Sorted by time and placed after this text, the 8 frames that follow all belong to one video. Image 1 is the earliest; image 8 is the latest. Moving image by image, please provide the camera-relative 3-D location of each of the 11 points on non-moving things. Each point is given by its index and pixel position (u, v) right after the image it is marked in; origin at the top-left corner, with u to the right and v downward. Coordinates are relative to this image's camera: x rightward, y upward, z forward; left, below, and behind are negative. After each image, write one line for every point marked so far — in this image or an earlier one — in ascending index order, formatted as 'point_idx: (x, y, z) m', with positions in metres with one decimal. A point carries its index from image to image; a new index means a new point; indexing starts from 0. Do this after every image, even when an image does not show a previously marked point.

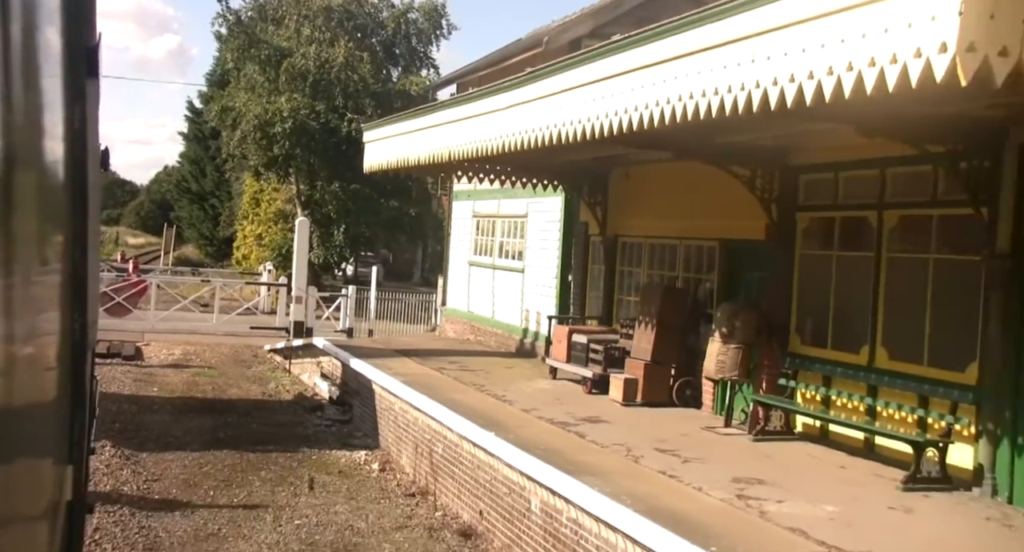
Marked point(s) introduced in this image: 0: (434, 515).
0: (-0.7, -2.2, +10.5) m
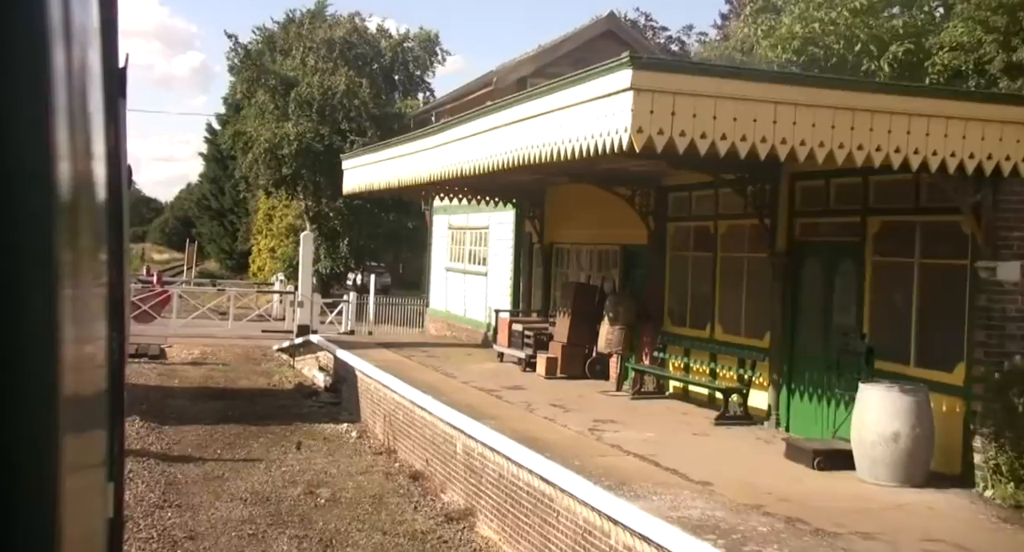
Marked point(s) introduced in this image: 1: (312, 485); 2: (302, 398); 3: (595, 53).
0: (-1.4, -2.3, +13.4) m
1: (-2.2, -2.3, +12.1) m
2: (-3.6, -2.1, +18.9) m
3: (+1.4, +3.7, +18.1) m
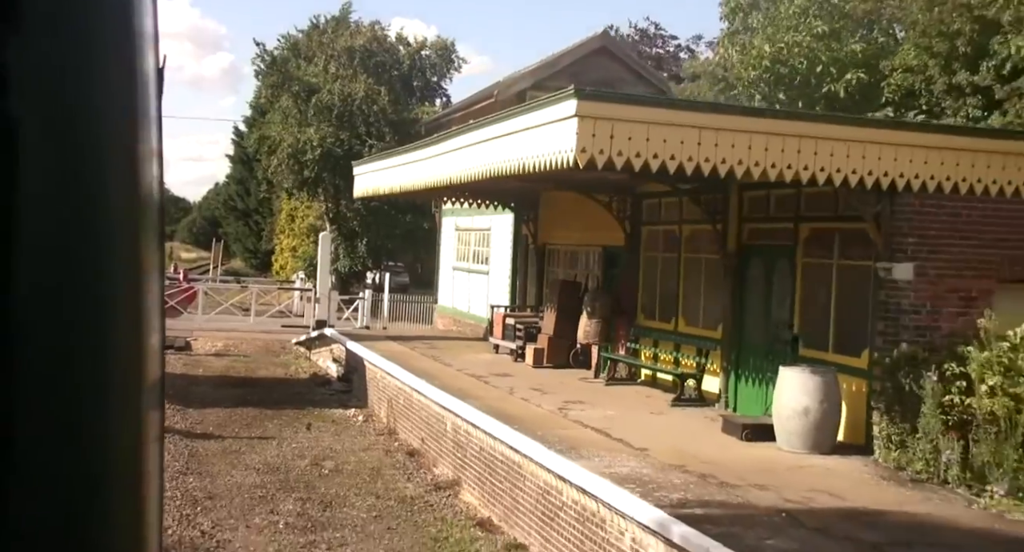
0: (-1.6, -2.2, +14.9) m
1: (-2.4, -2.2, +13.6) m
2: (-3.6, -2.0, +20.4) m
3: (+1.4, +3.7, +19.5) m
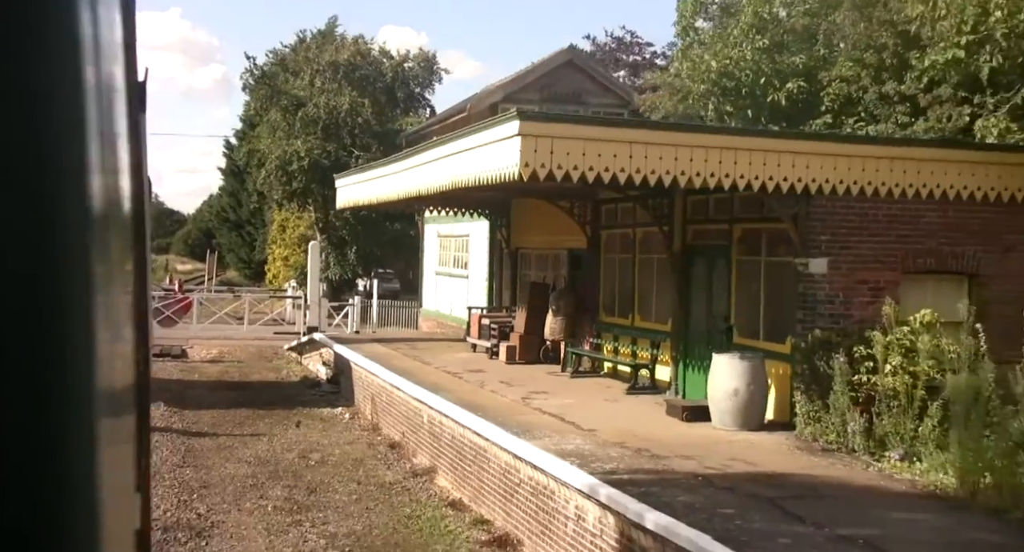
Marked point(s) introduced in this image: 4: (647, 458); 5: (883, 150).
0: (-2.0, -2.3, +16.0) m
1: (-2.8, -2.3, +14.7) m
2: (-4.0, -2.2, +21.5) m
3: (+0.9, +3.6, +20.6) m
4: (+1.1, -1.5, +8.9) m
5: (+3.5, +1.1, +10.1) m
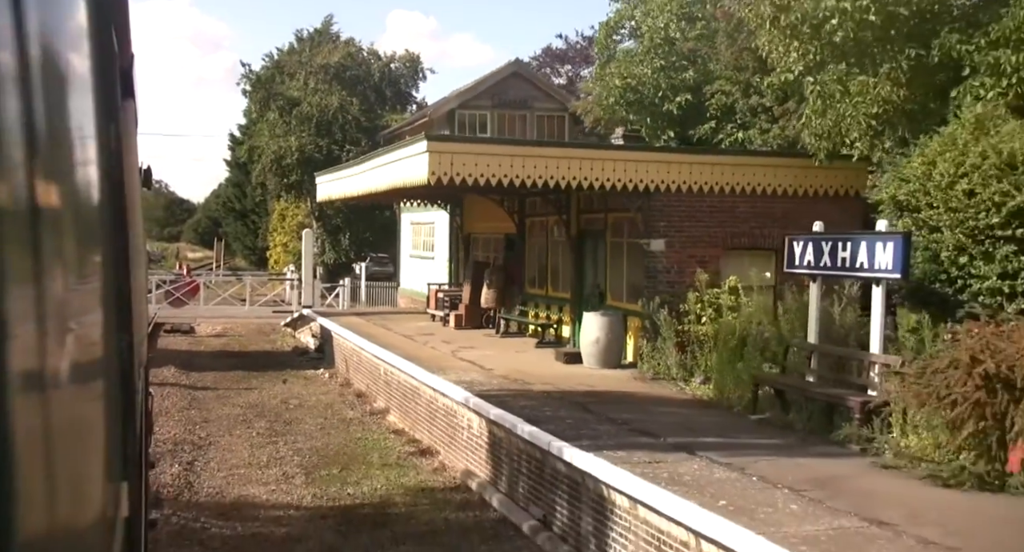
0: (-2.9, -2.0, +19.6) m
1: (-3.7, -2.0, +18.3) m
2: (-4.9, -1.8, +25.1) m
3: (-0.1, +4.1, +24.1) m
4: (+0.1, -1.2, +12.4) m
5: (+2.4, +1.4, +13.6) m
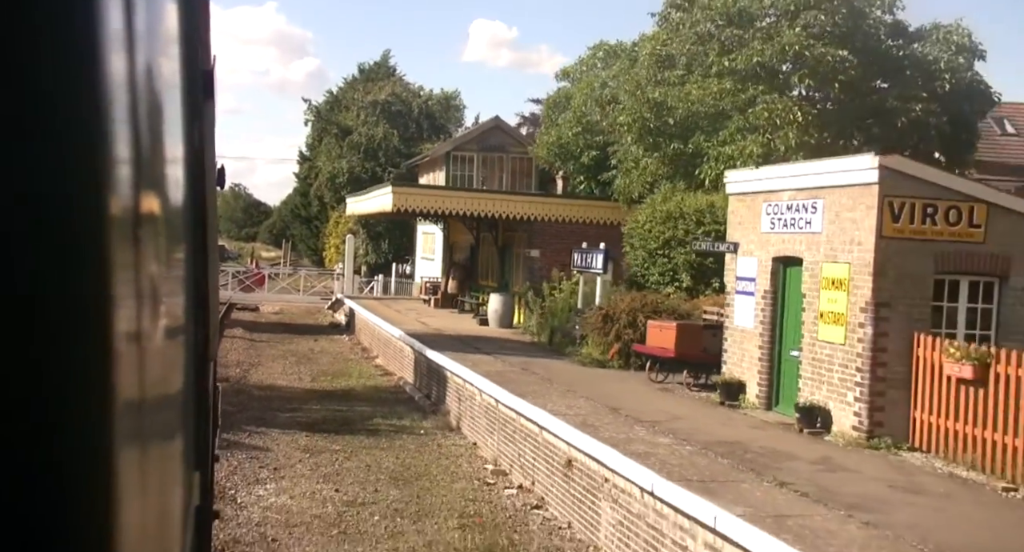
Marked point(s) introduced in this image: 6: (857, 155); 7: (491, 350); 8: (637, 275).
0: (-3.9, -1.8, +28.3) m
1: (-4.9, -1.8, +27.1) m
2: (-5.6, -1.6, +34.0) m
3: (-0.6, +4.1, +32.7) m
4: (-1.4, -1.1, +21.0) m
5: (+1.2, +1.5, +22.1) m
6: (+3.0, +1.0, +9.6) m
7: (-0.3, -1.2, +17.7) m
8: (+2.0, 0.0, +17.9) m
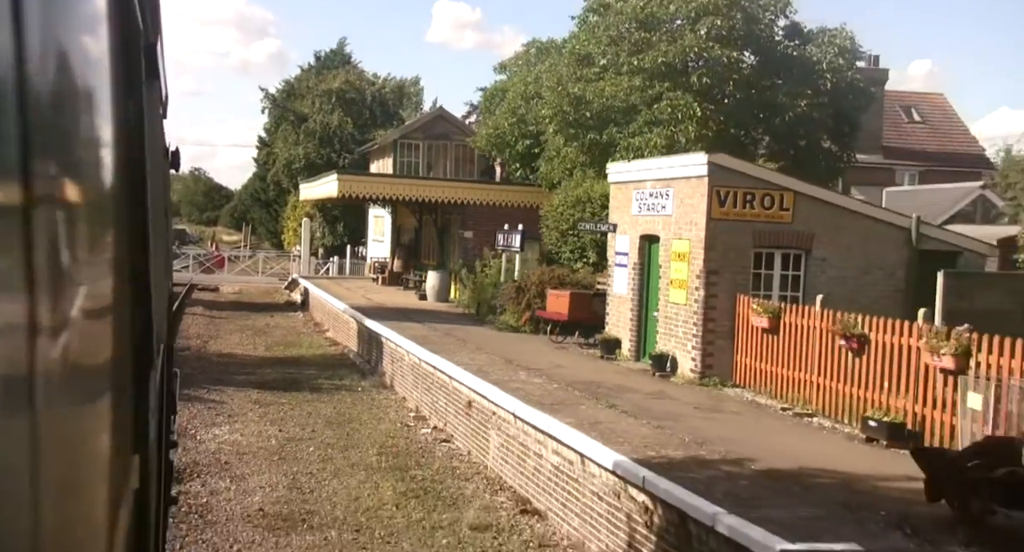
0: (-5.5, -1.2, +30.6) m
1: (-6.4, -1.3, +29.3) m
2: (-7.4, -1.0, +36.2) m
3: (-2.4, +4.7, +34.9) m
4: (-2.8, -0.6, +23.3) m
5: (-0.3, +1.9, +24.5) m
6: (+2.0, +1.3, +12.0) m
7: (-1.6, -0.8, +20.0) m
8: (+0.7, +0.4, +20.3) m
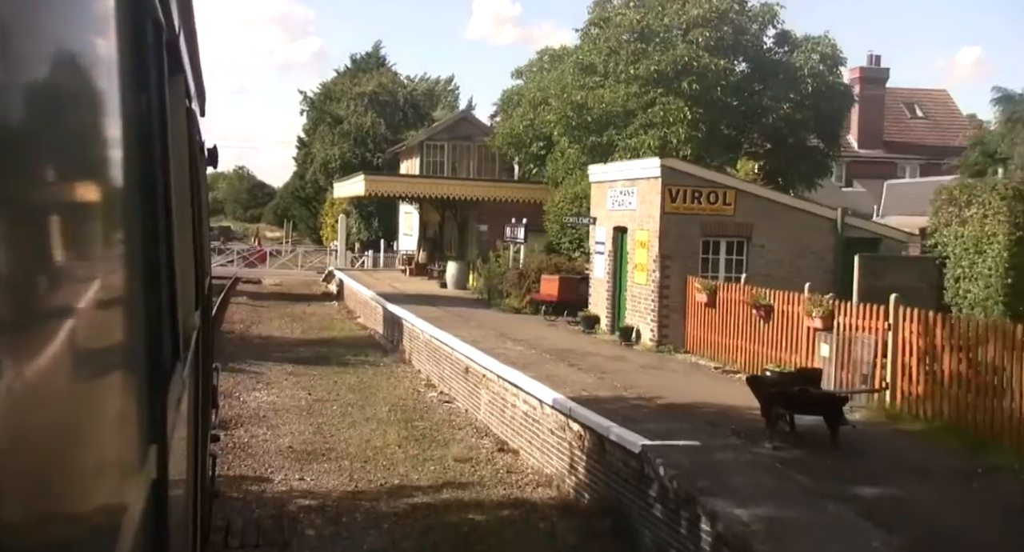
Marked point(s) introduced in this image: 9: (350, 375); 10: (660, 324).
0: (-5.0, -1.0, +33.1) m
1: (-5.9, -1.1, +31.9) m
2: (-6.6, -0.7, +38.8) m
3: (-1.7, +5.0, +37.3) m
4: (-2.5, -0.4, +25.8) m
5: (0.0, +2.2, +26.8) m
6: (+1.8, +1.5, +14.3) m
7: (-1.5, -0.6, +22.4) m
8: (+0.9, +0.7, +22.6) m
9: (-2.6, -1.6, +18.0) m
10: (+1.9, -0.6, +14.0) m
